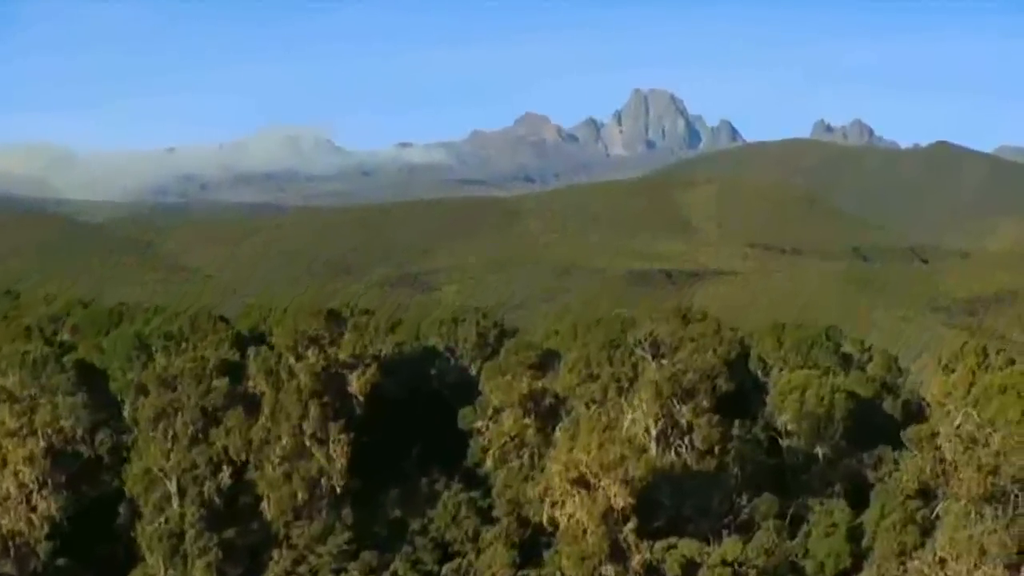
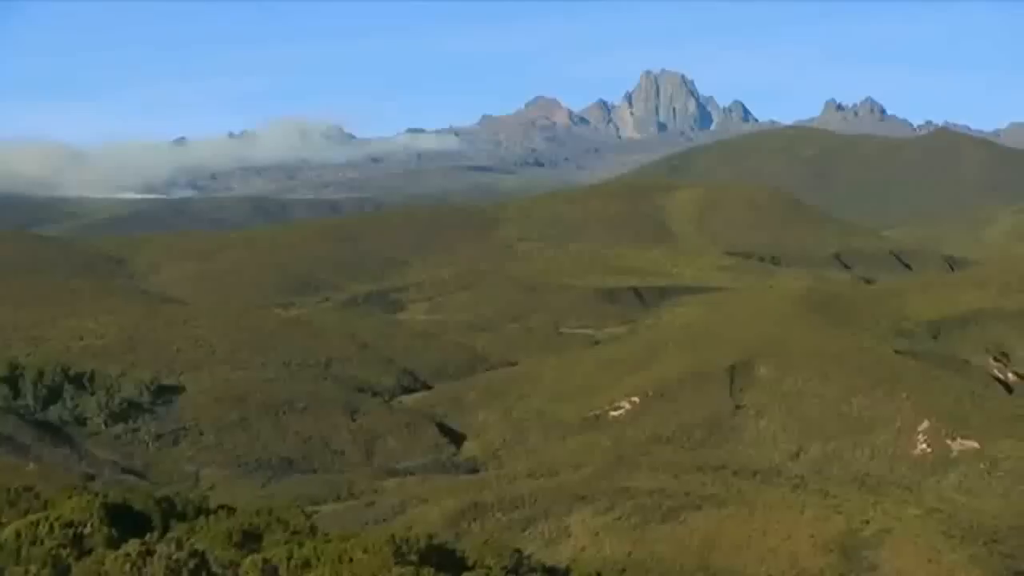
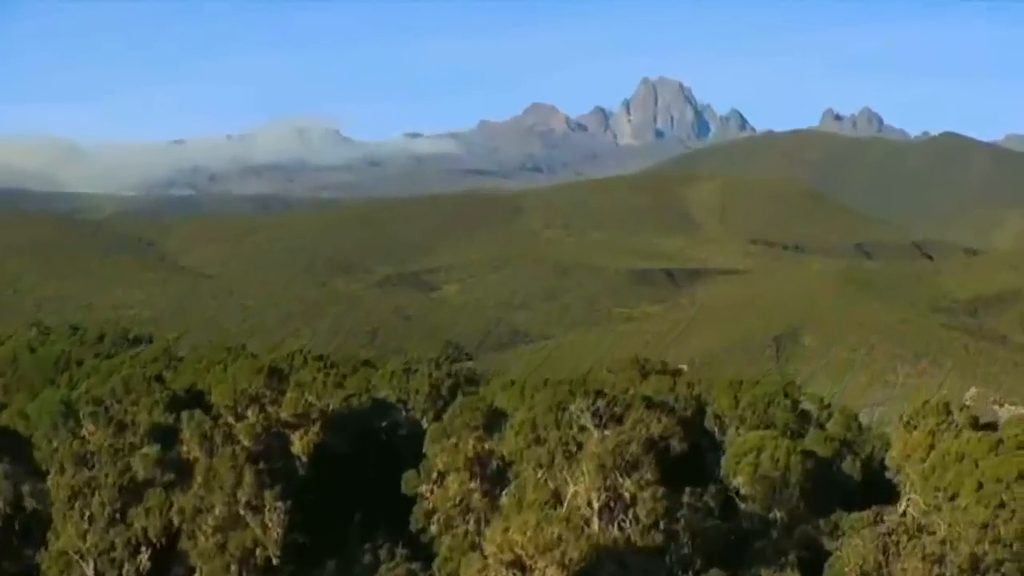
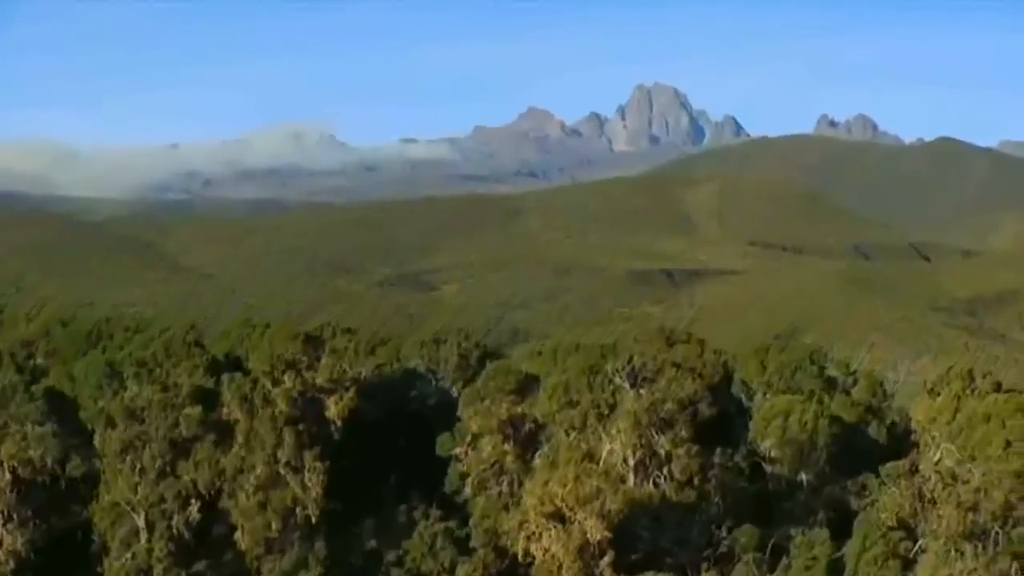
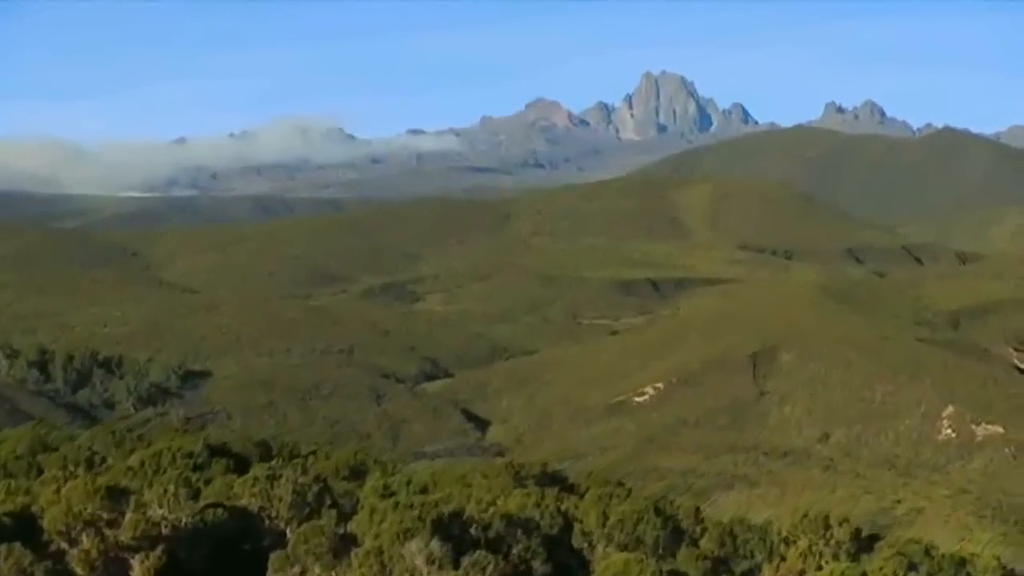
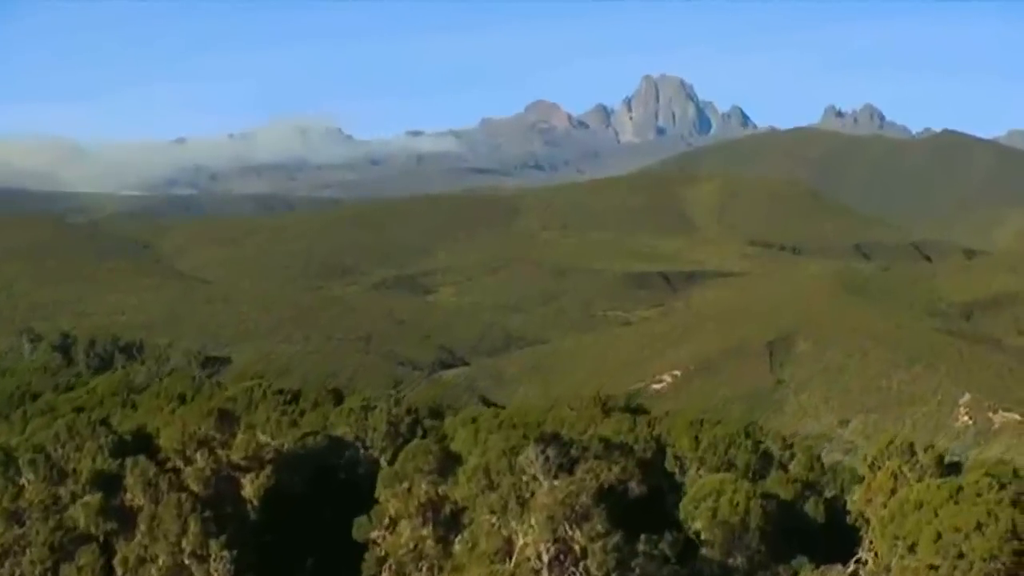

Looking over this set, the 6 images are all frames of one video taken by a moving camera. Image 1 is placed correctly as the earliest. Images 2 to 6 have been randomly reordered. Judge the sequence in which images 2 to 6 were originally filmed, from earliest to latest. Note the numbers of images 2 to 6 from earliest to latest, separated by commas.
4, 3, 6, 5, 2
